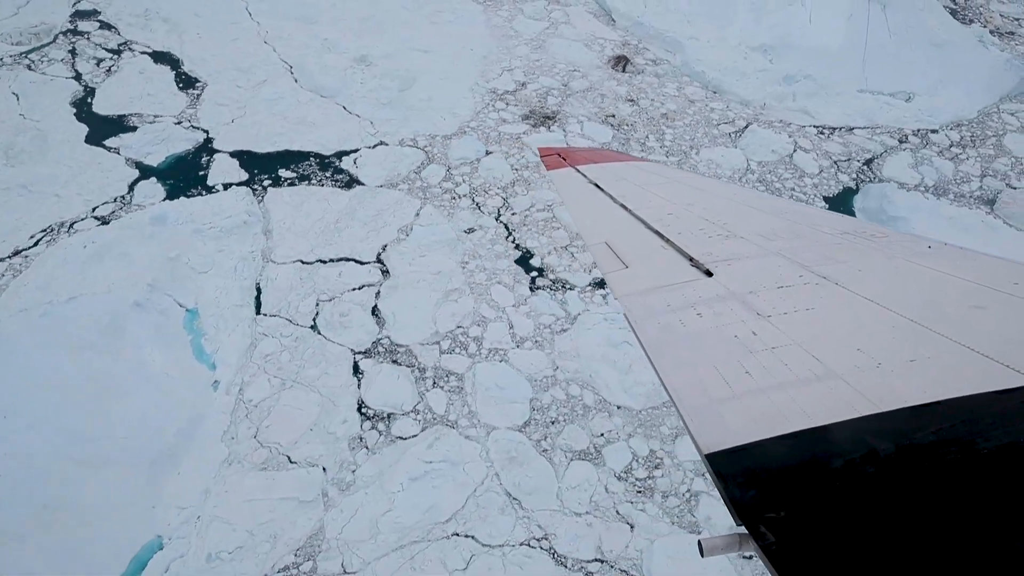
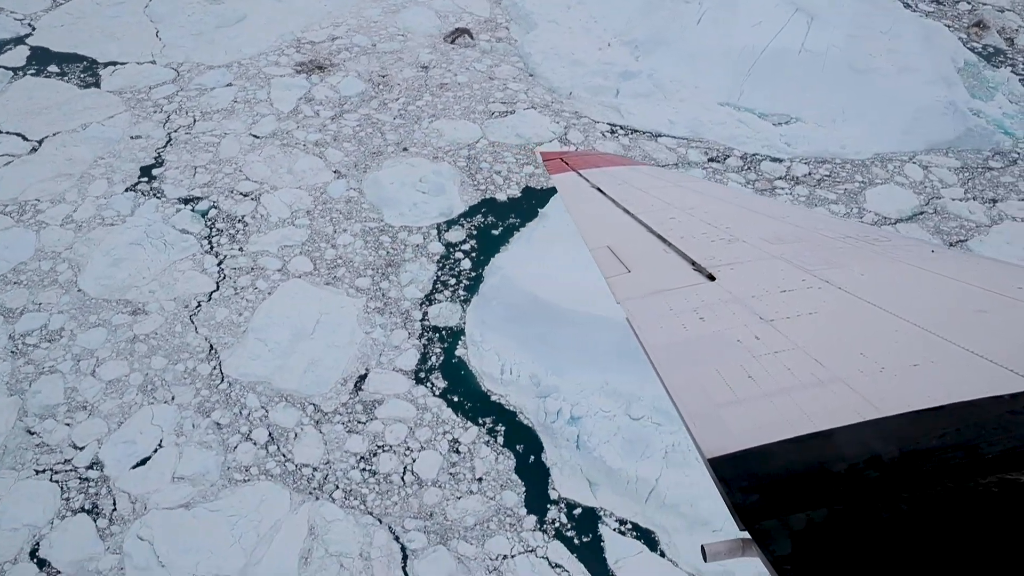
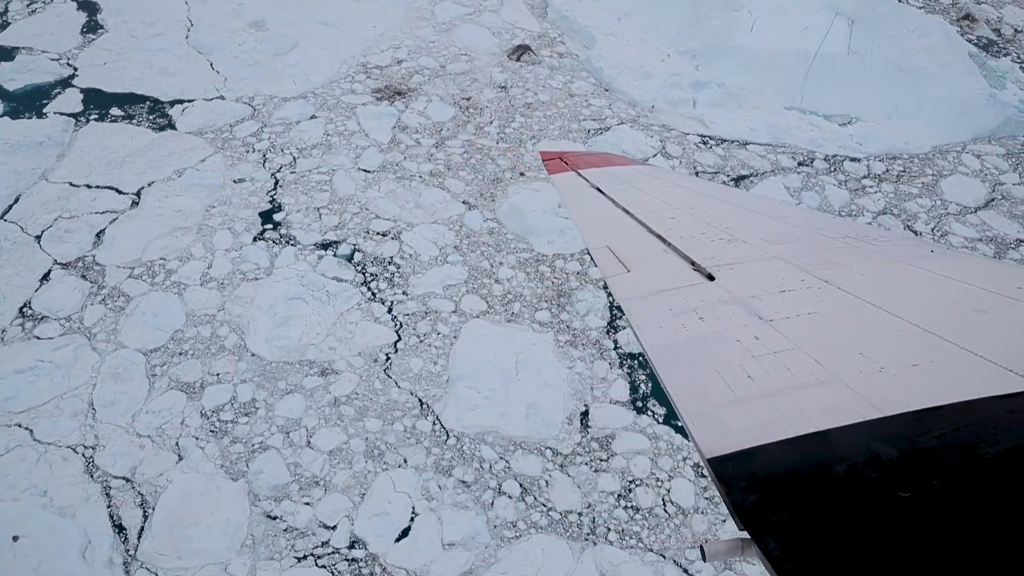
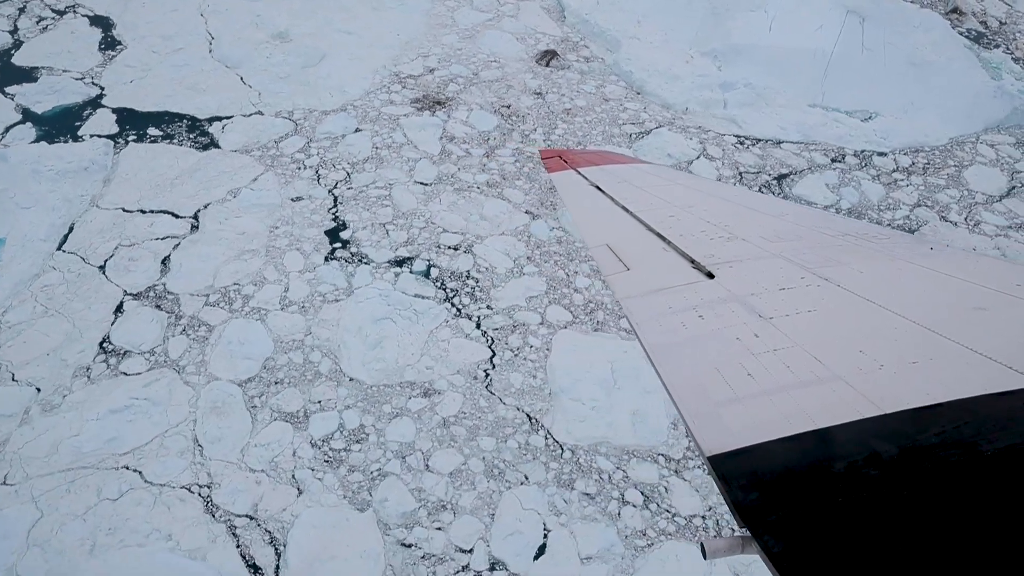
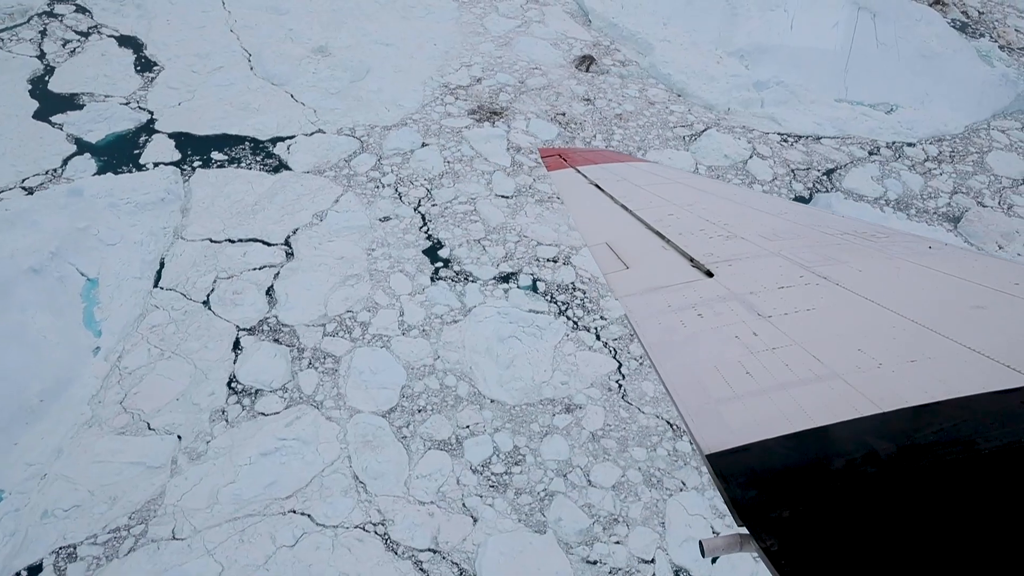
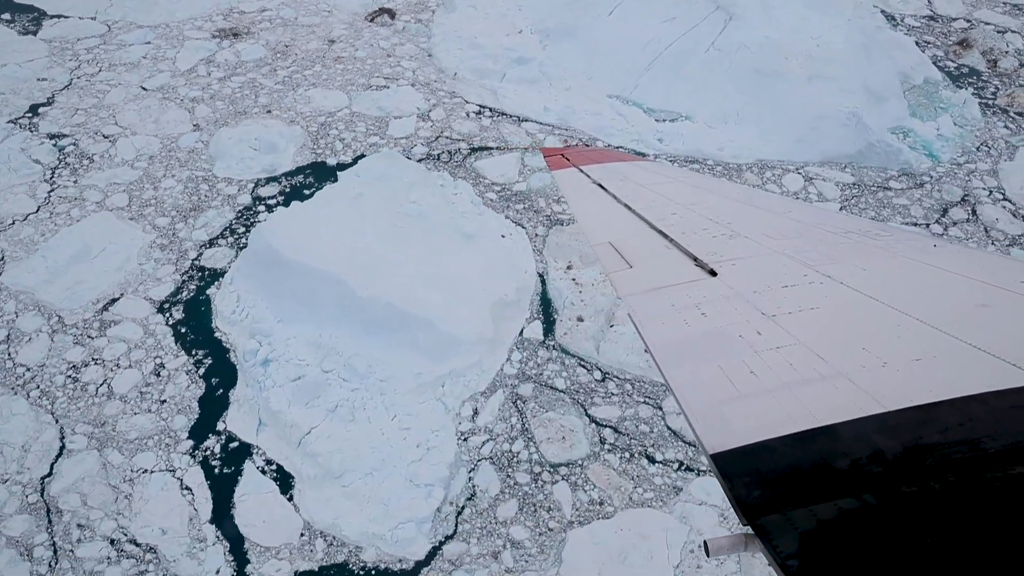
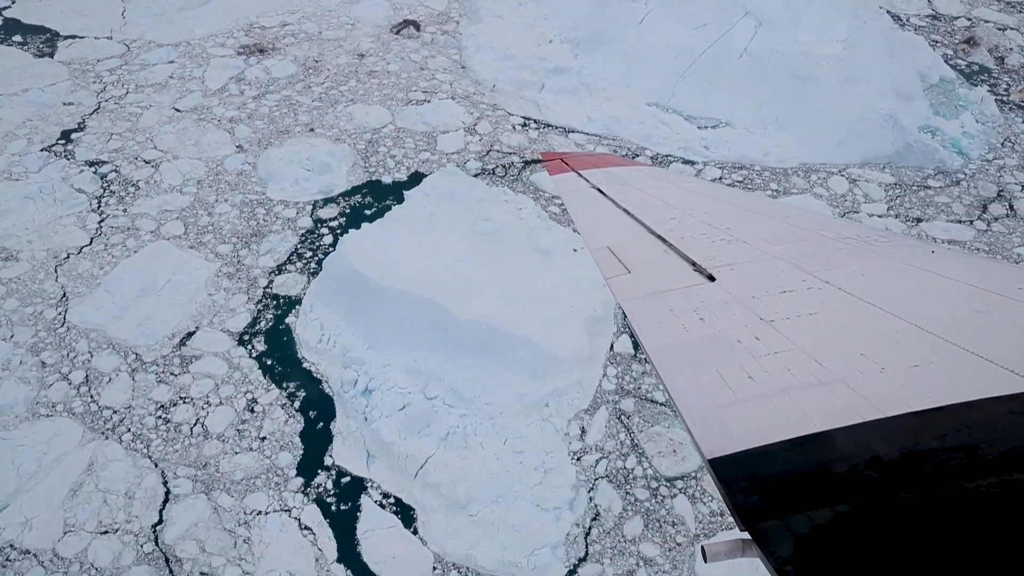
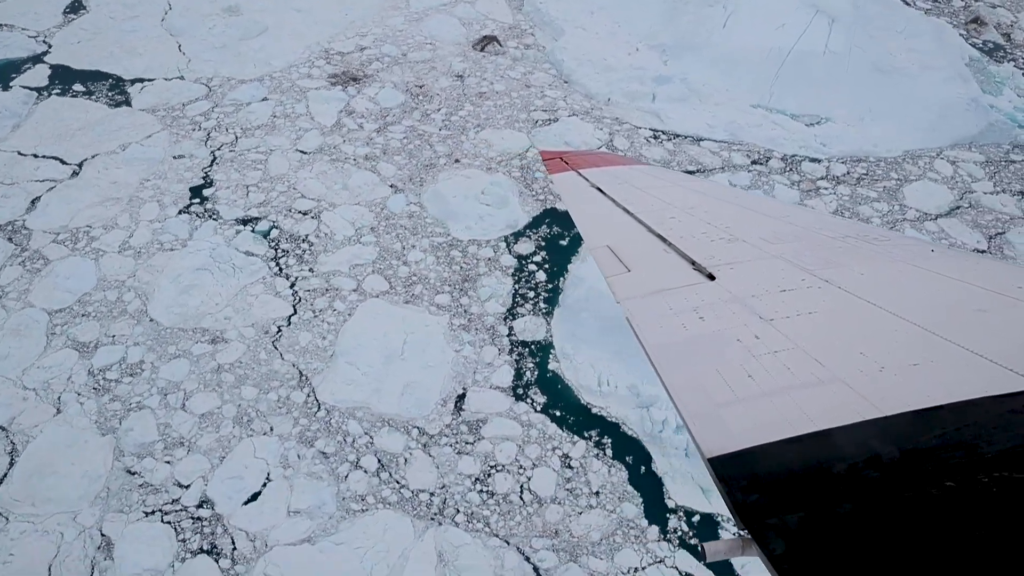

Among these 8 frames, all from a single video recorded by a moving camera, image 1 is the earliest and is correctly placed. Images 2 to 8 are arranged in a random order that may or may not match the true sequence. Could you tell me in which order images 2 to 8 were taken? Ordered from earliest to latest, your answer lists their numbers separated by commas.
5, 4, 3, 8, 2, 7, 6
